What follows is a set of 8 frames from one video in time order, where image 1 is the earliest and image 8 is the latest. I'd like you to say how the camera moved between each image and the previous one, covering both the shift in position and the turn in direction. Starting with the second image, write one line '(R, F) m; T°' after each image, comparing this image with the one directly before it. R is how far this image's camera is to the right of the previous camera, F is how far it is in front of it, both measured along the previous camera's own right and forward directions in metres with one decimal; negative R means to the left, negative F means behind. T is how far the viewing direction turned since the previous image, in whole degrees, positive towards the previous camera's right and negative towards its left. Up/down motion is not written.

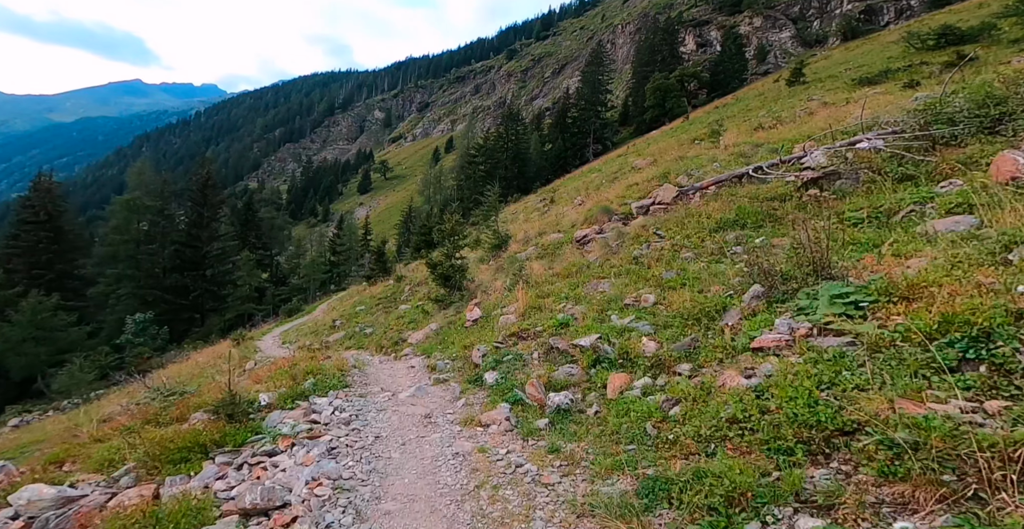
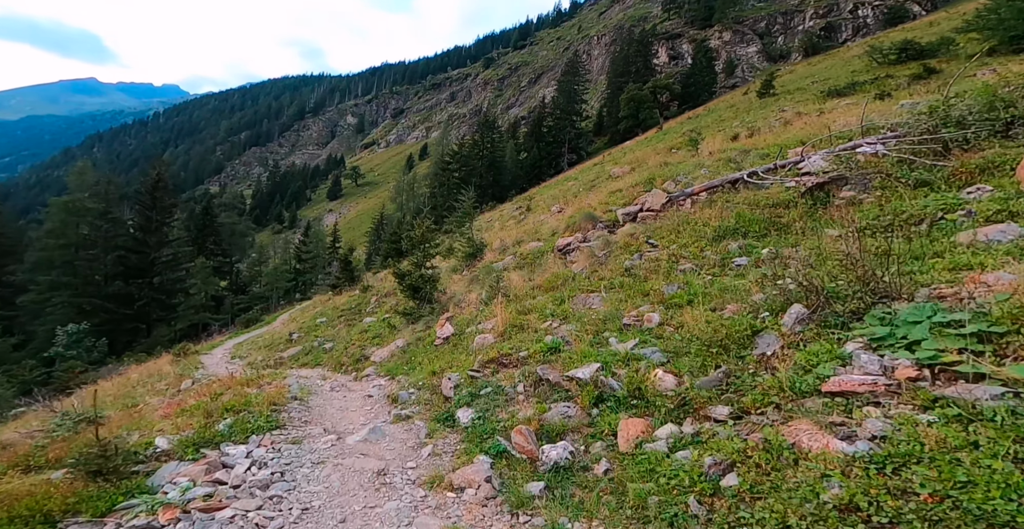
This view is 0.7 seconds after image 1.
(-0.1, +1.4) m; +3°
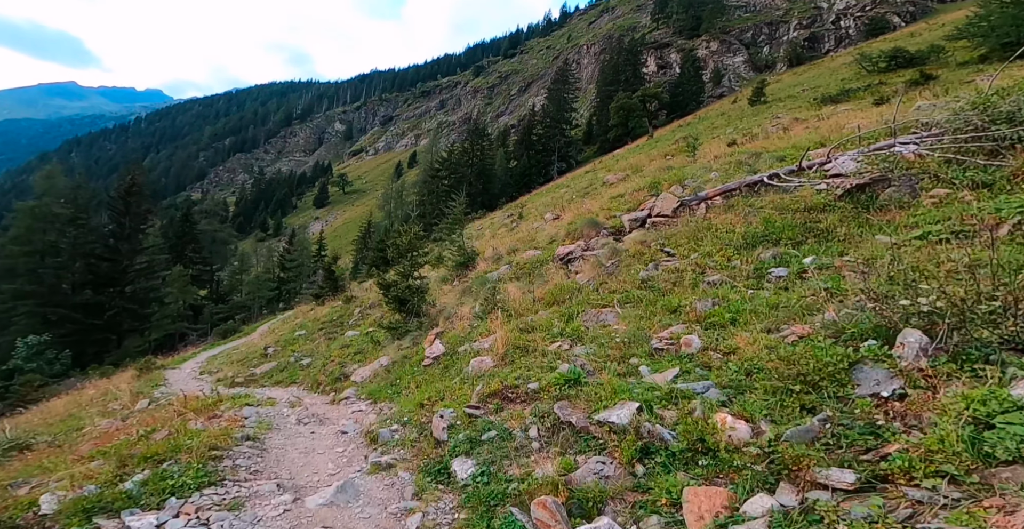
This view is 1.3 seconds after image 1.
(-0.2, +1.4) m; +1°
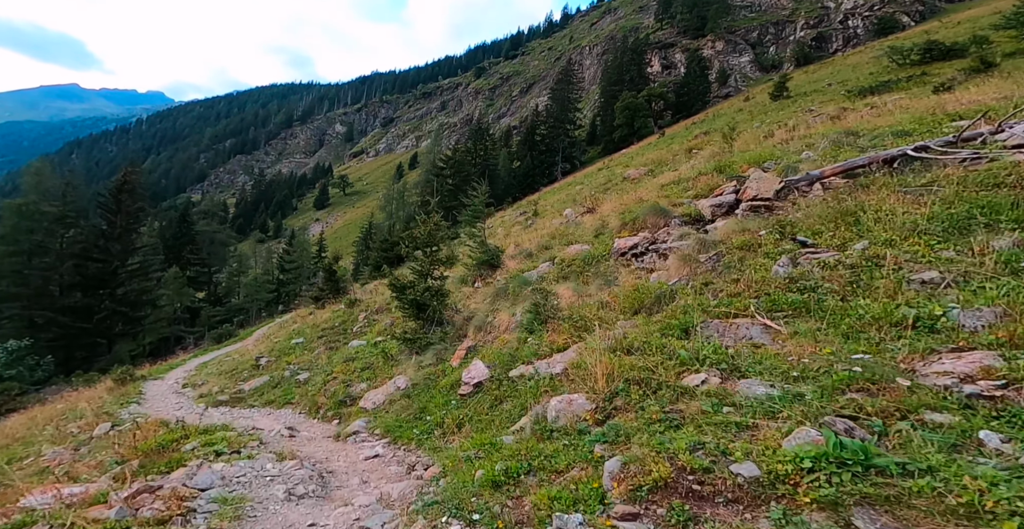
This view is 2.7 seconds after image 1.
(-1.1, +3.0) m; 0°
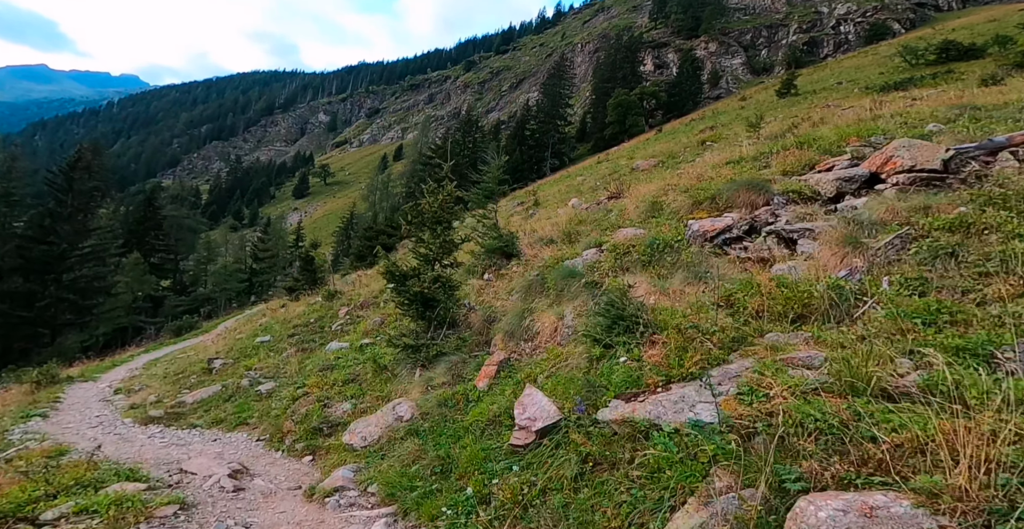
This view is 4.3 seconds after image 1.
(-1.1, +3.3) m; +2°
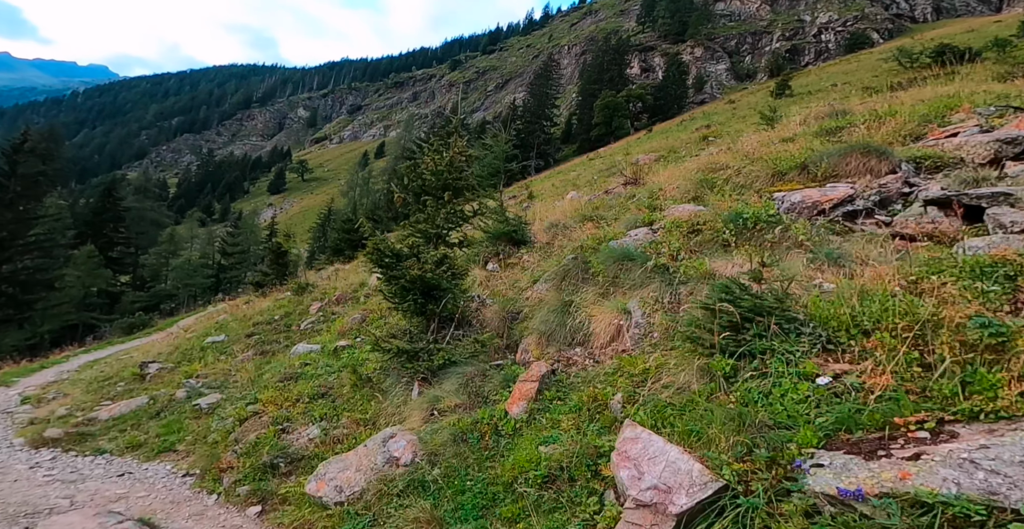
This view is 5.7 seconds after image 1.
(-0.7, +2.6) m; +2°
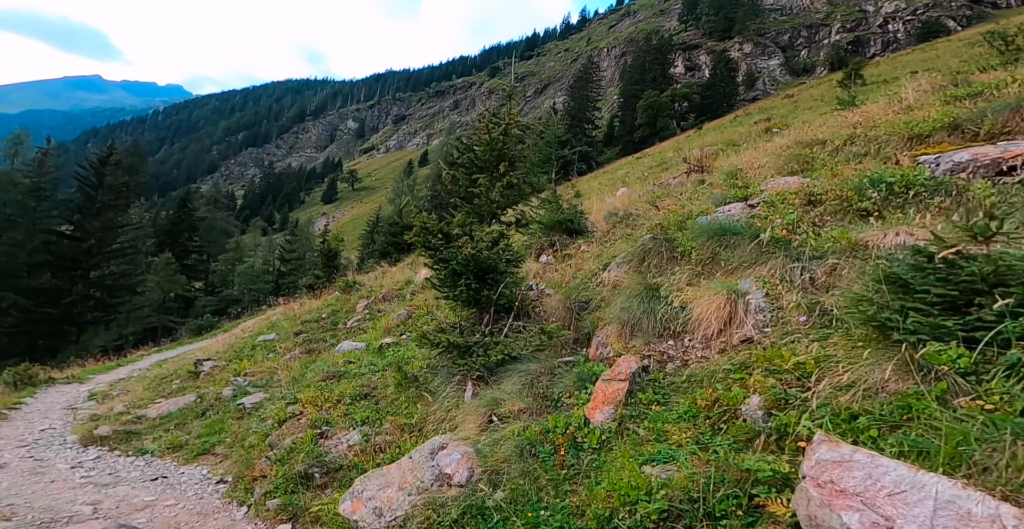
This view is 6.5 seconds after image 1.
(-0.3, +1.2) m; -5°
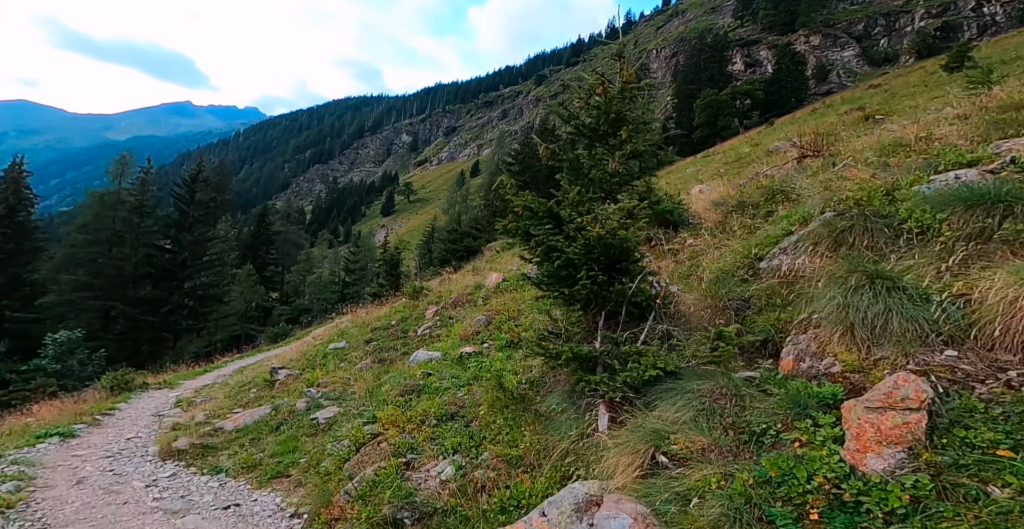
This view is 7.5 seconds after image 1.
(-0.7, +1.5) m; -6°
